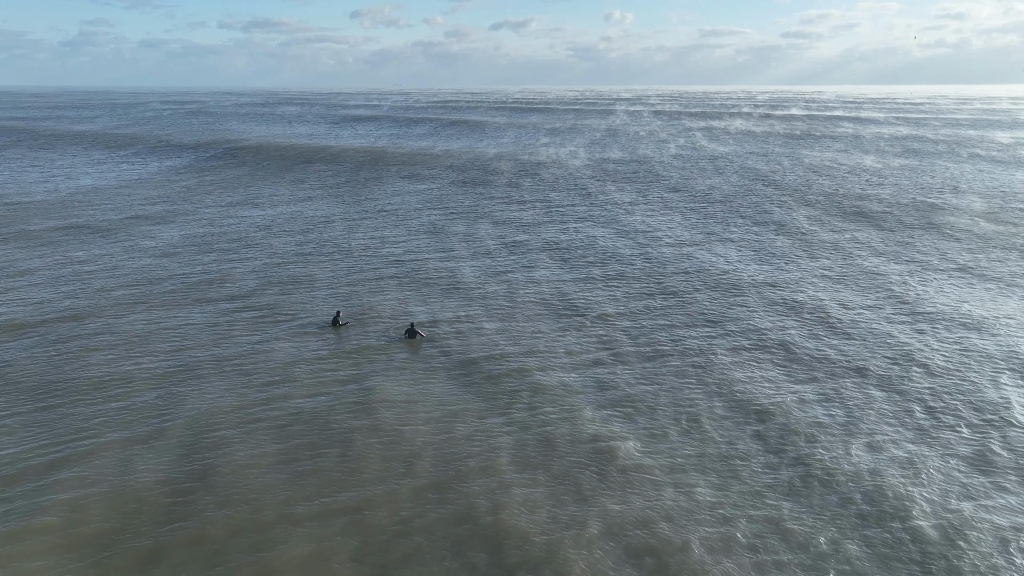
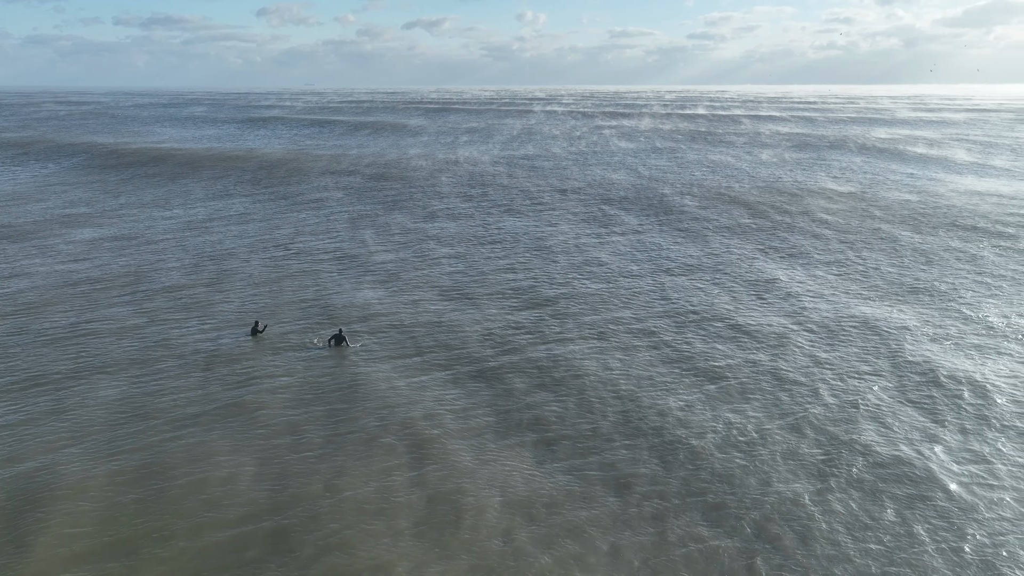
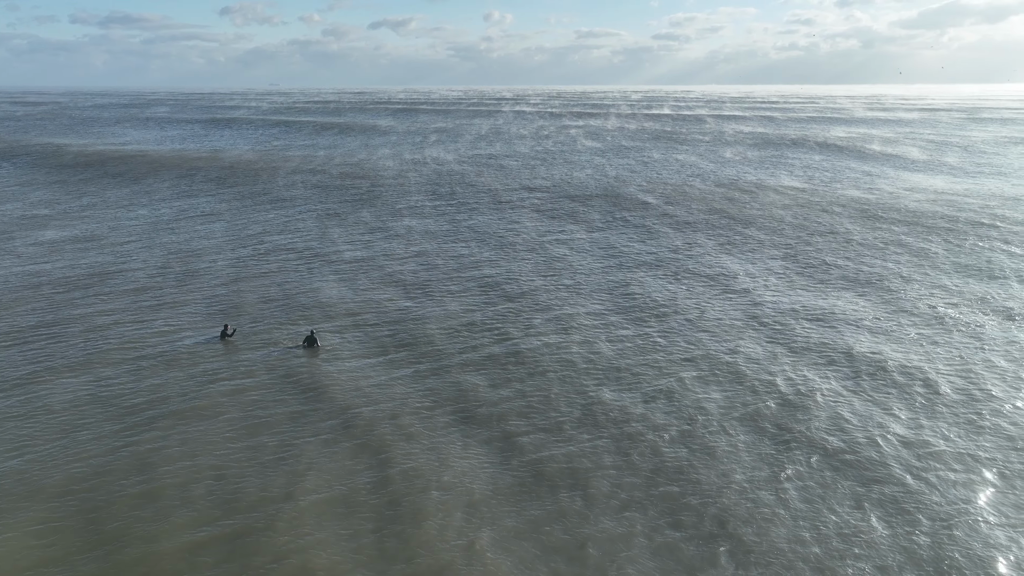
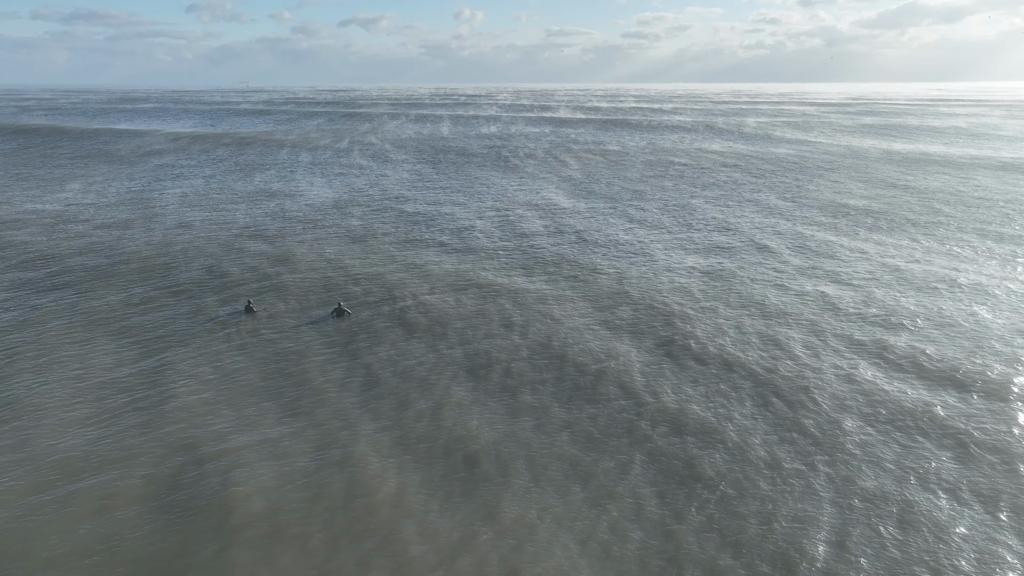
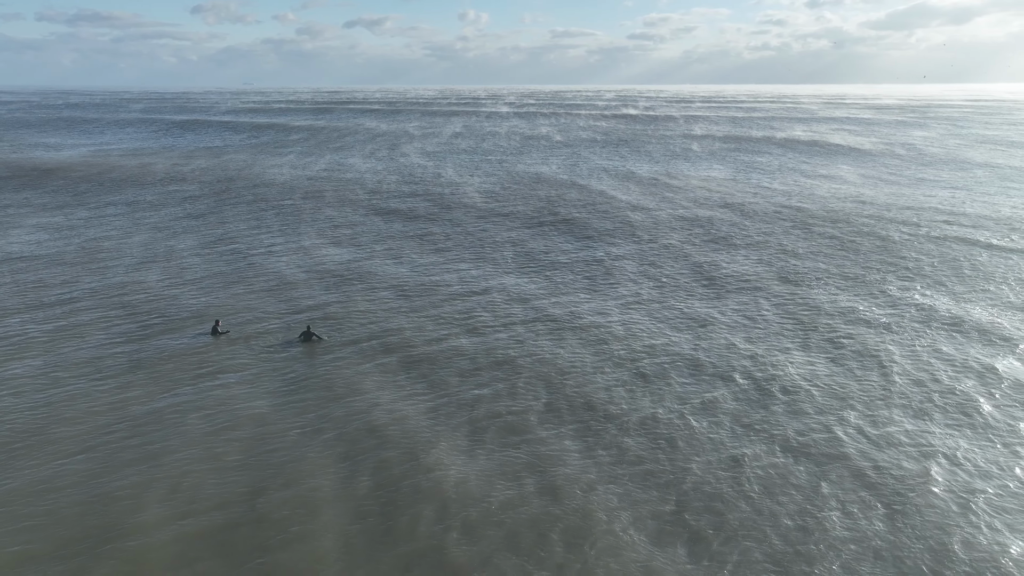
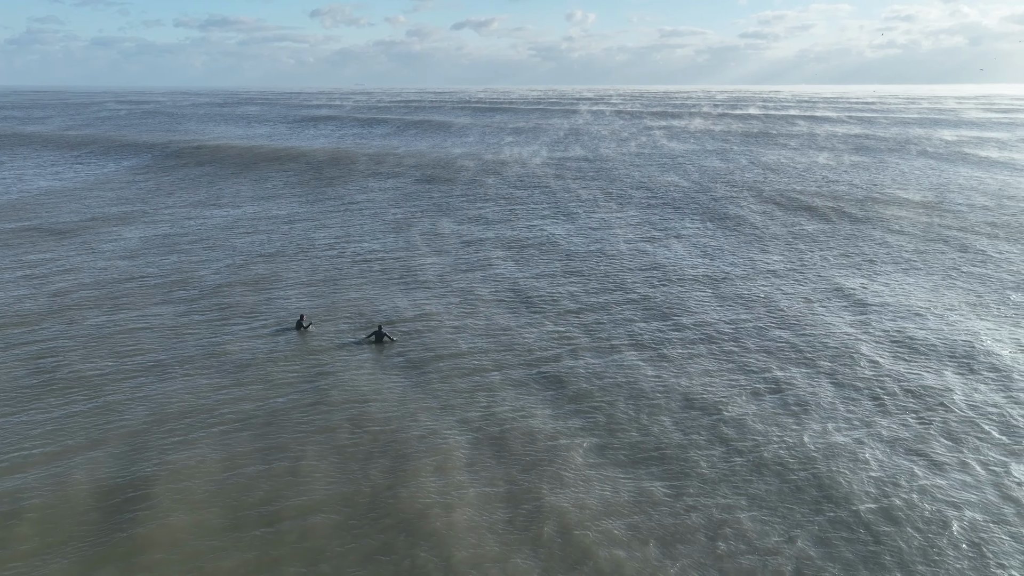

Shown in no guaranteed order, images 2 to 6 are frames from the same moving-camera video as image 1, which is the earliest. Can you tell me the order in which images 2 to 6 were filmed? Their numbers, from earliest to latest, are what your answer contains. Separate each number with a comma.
6, 2, 3, 5, 4
